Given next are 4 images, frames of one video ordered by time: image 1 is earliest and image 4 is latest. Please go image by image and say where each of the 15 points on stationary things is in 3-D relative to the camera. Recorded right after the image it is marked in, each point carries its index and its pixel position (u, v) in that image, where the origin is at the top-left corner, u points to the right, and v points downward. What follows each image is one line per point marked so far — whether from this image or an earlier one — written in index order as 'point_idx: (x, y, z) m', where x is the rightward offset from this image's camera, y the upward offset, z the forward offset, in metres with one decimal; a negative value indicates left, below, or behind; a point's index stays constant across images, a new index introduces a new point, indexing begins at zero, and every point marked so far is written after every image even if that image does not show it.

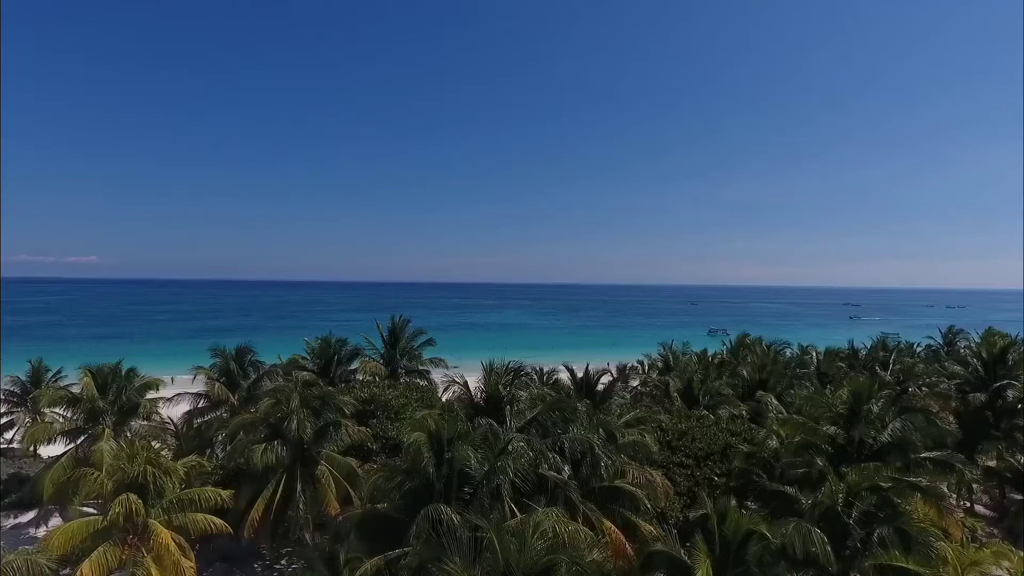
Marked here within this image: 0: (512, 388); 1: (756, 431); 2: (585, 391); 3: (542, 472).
0: (0.0, -2.4, +11.6) m
1: (+8.7, -5.1, +18.0) m
2: (+2.3, -3.2, +15.5) m
3: (+0.6, -3.7, +10.3) m
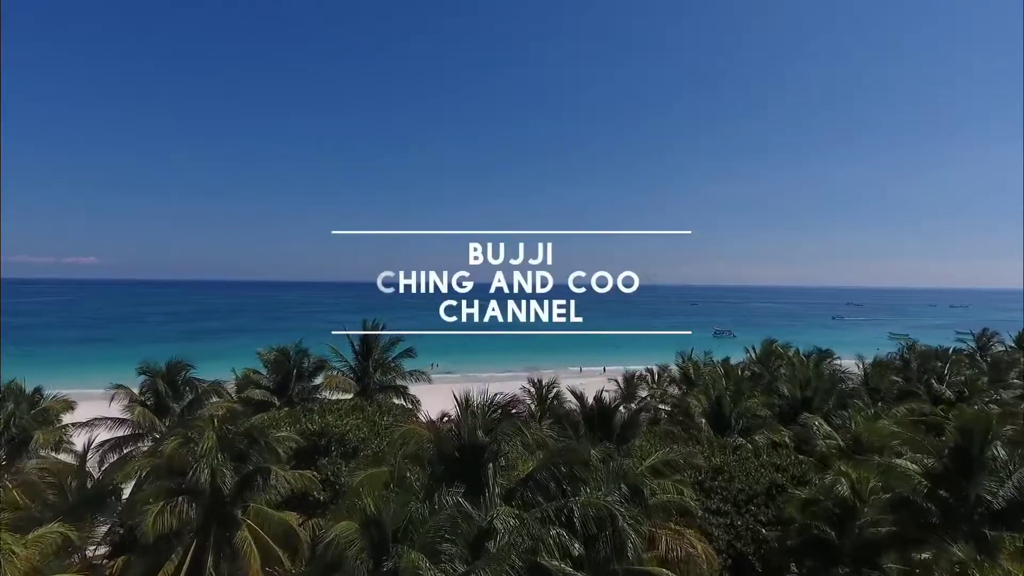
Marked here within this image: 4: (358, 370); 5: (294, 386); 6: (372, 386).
0: (-0.2, -2.4, +8.2) m
1: (+8.4, -5.1, +14.5) m
2: (+2.1, -3.3, +12.0) m
3: (+0.4, -3.7, +6.8) m
4: (-5.9, -3.1, +19.4) m
5: (-7.8, -3.5, +18.3) m
6: (-5.4, -3.7, +19.3) m
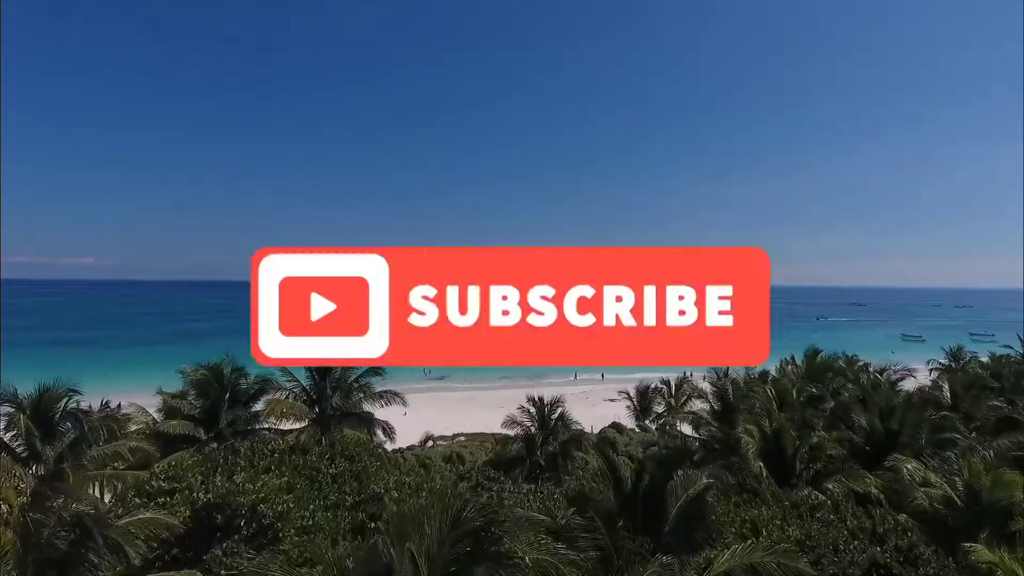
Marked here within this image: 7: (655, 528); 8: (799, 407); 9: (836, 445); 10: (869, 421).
0: (-0.3, -2.4, +4.1) m
1: (+8.3, -5.1, +10.4) m
2: (+2.0, -3.3, +7.9) m
3: (+0.3, -3.7, +2.7) m
4: (-6.0, -3.2, +15.3) m
5: (-8.0, -3.5, +14.2) m
6: (-5.5, -3.7, +15.2) m
7: (+2.1, -3.5, +7.8) m
8: (+8.8, -3.6, +15.5) m
9: (+8.5, -4.1, +13.4) m
10: (+9.8, -3.6, +13.9) m
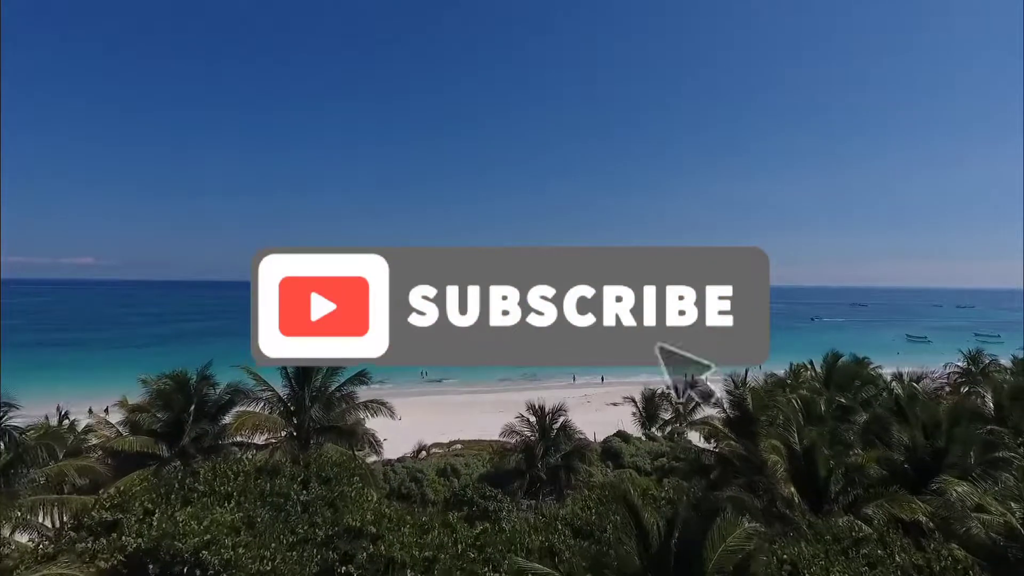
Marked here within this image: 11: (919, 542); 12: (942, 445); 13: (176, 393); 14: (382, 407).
0: (-0.4, -2.4, +2.6) m
1: (+8.3, -5.1, +8.9) m
2: (+2.0, -3.3, +6.4) m
3: (+0.2, -3.7, +1.2) m
4: (-6.1, -3.2, +13.8) m
5: (-8.0, -3.5, +12.7) m
6: (-5.5, -3.7, +13.7) m
7: (+2.1, -3.5, +6.3) m
8: (+8.8, -3.6, +14.1) m
9: (+8.5, -4.1, +11.9) m
10: (+9.7, -3.6, +12.5) m
11: (+8.0, -5.0, +10.0) m
12: (+10.2, -3.7, +12.1) m
13: (-8.5, -2.7, +12.9) m
14: (-3.9, -3.6, +15.5) m
